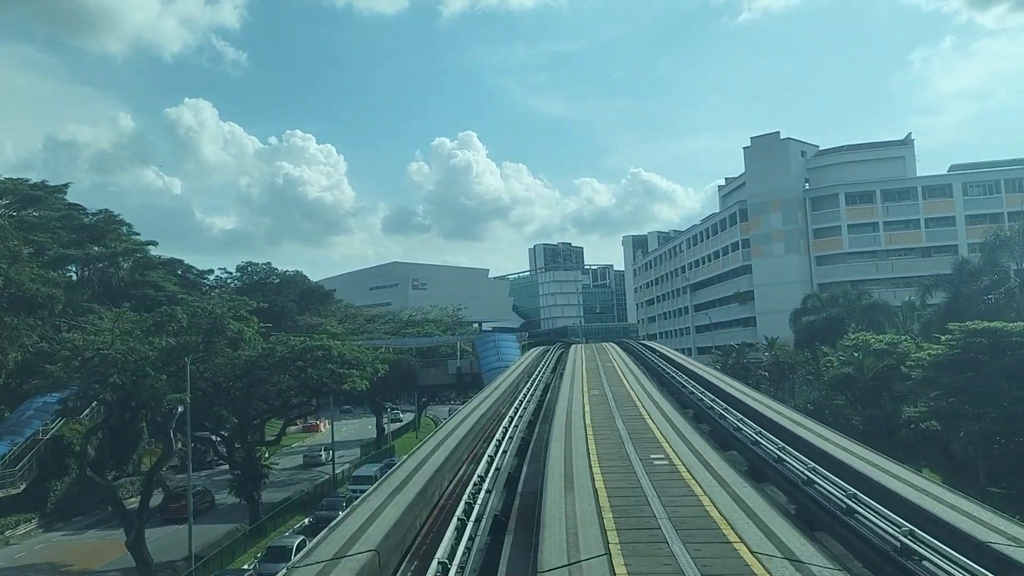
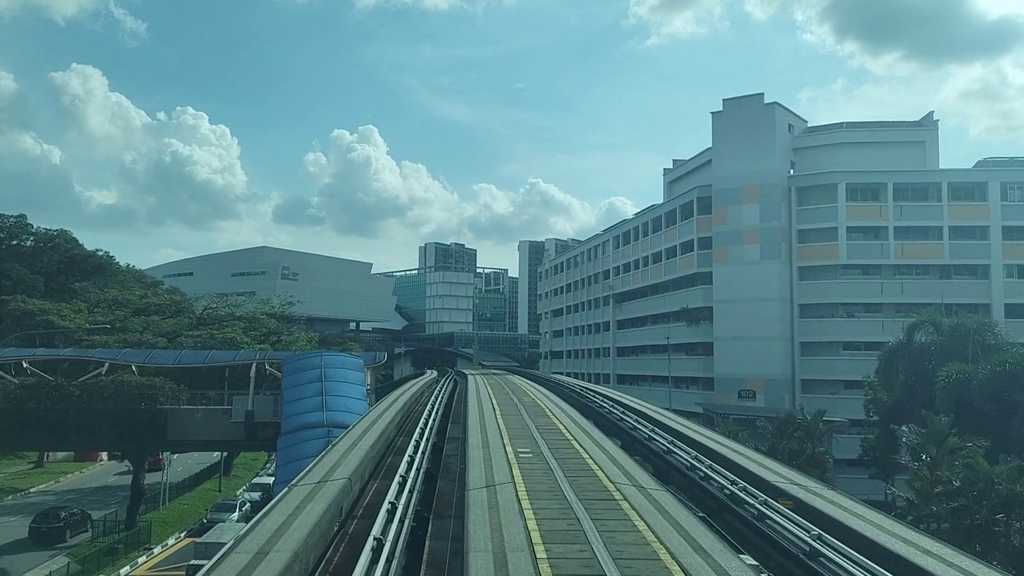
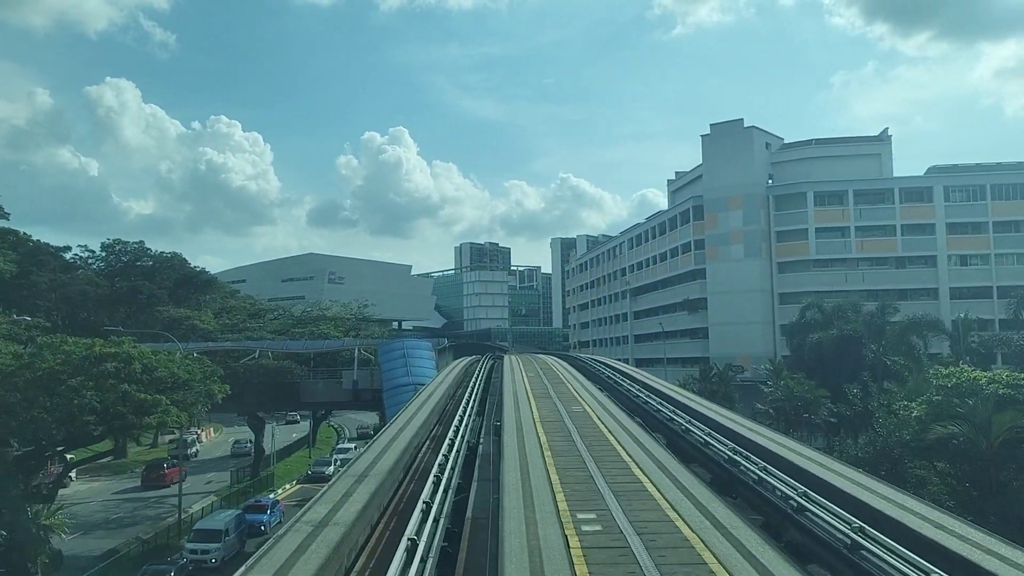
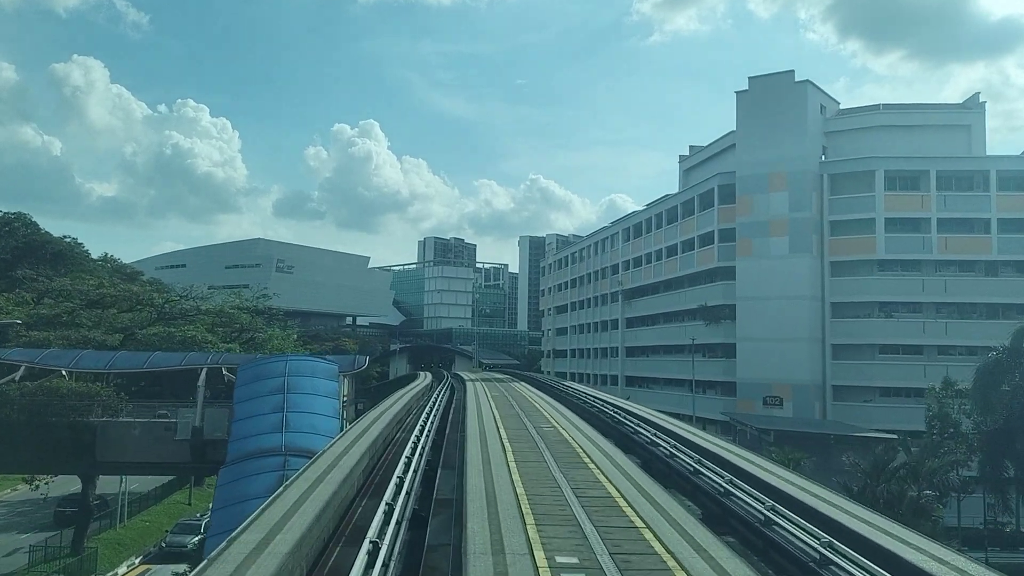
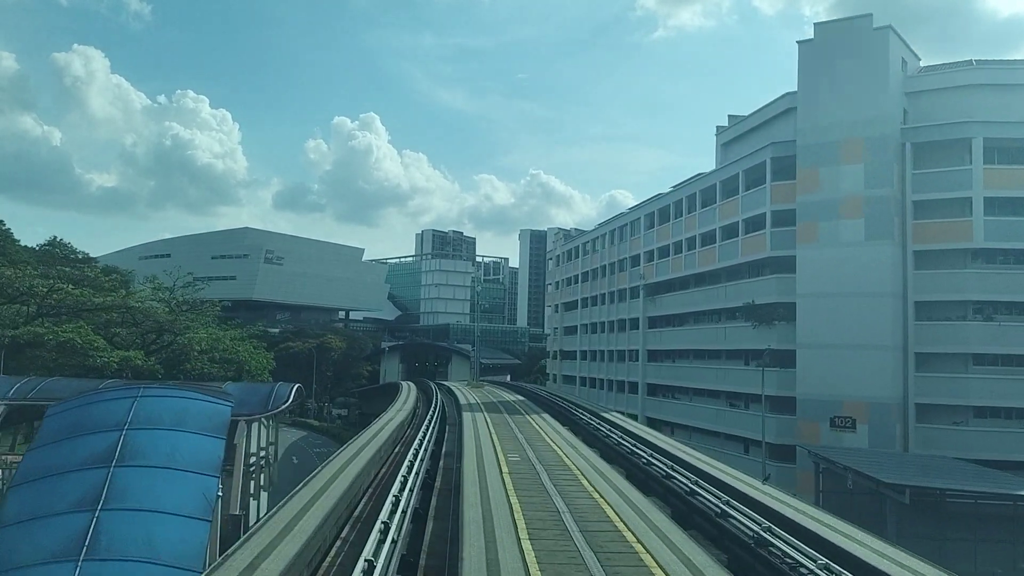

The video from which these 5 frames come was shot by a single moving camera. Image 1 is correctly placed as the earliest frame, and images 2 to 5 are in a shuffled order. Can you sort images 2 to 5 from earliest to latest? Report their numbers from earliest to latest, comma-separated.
3, 2, 4, 5
